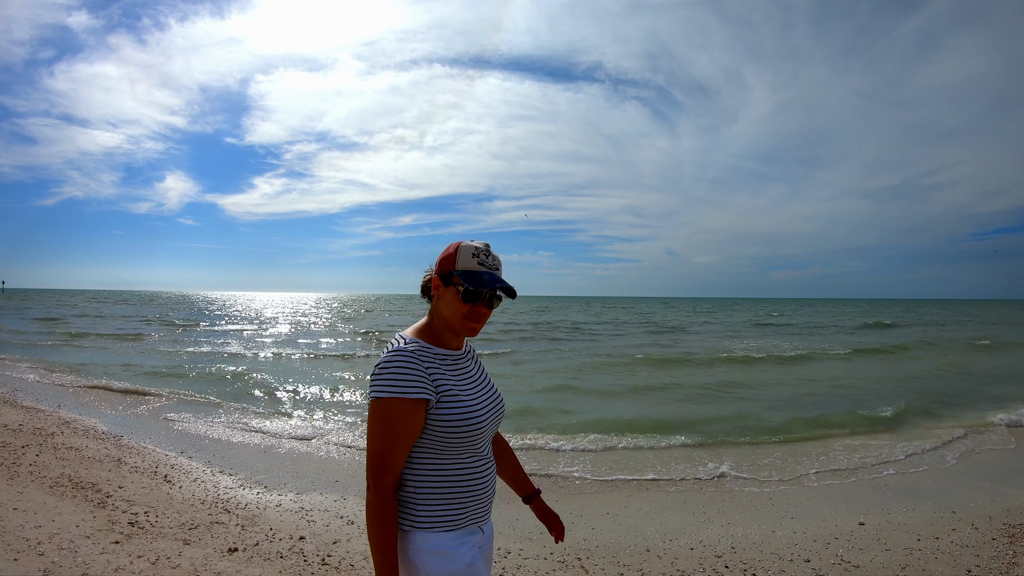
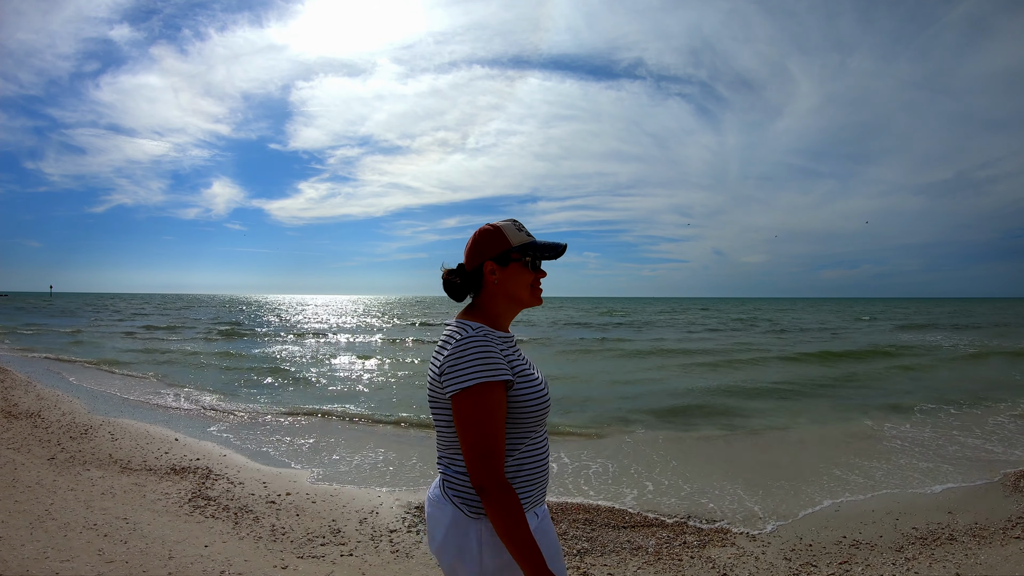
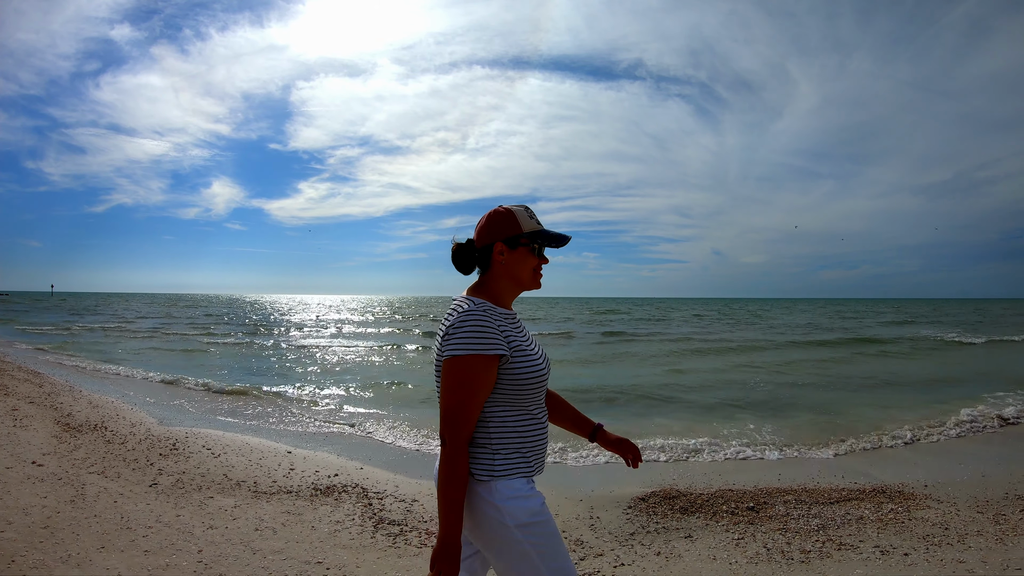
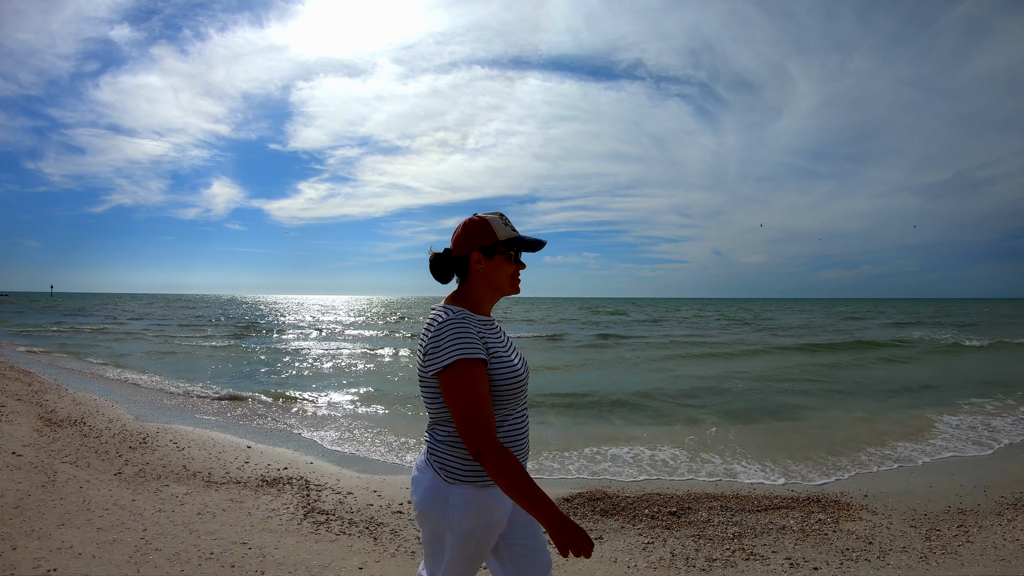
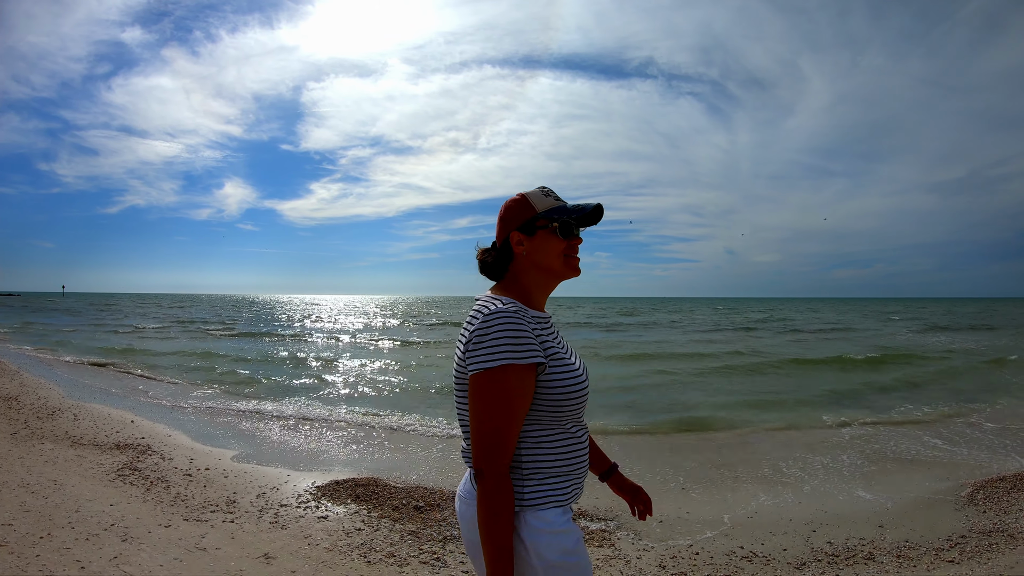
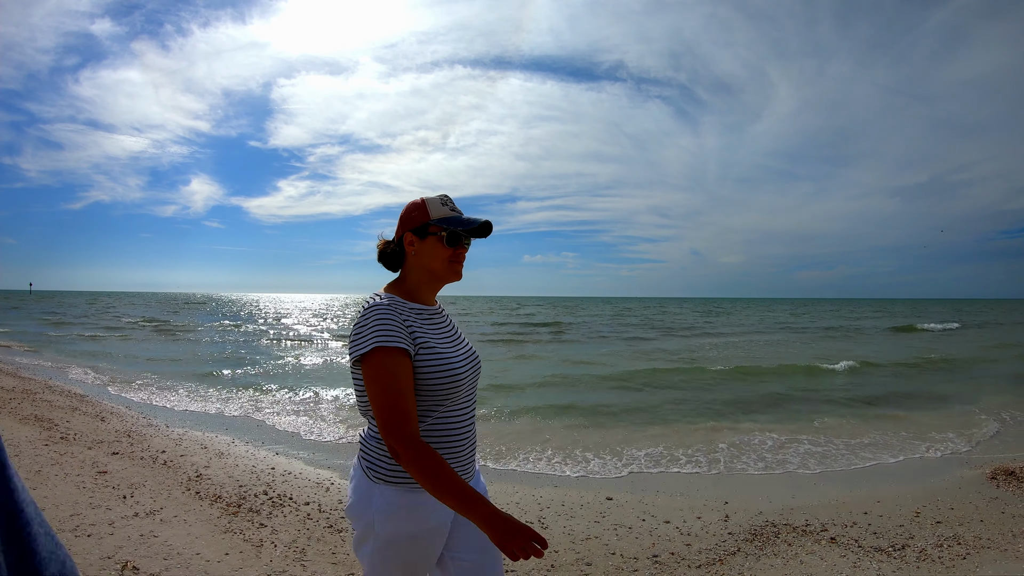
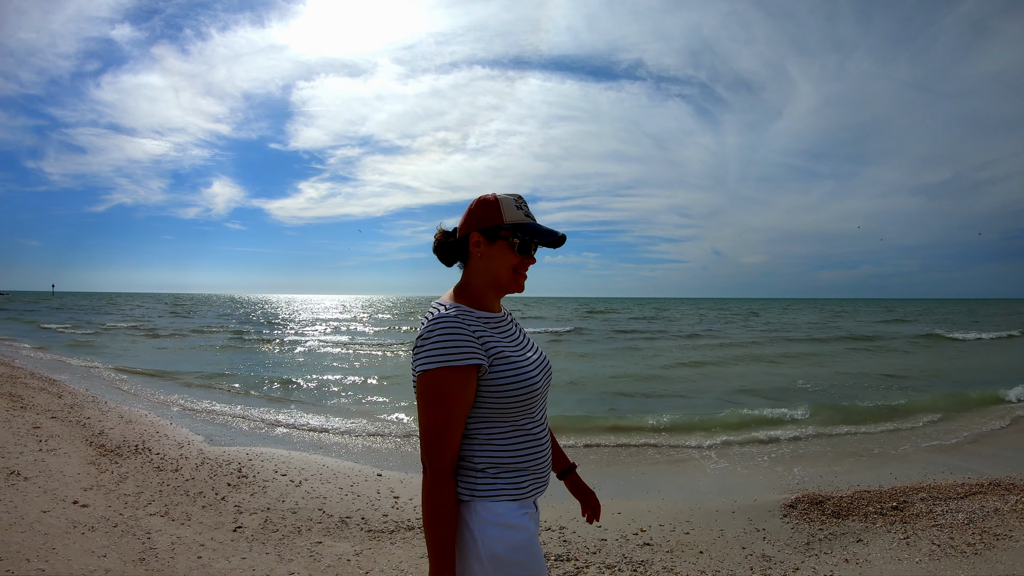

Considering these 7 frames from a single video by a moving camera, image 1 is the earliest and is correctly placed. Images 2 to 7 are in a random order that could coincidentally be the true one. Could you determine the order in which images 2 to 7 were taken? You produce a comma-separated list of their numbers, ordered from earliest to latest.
6, 7, 3, 4, 2, 5
